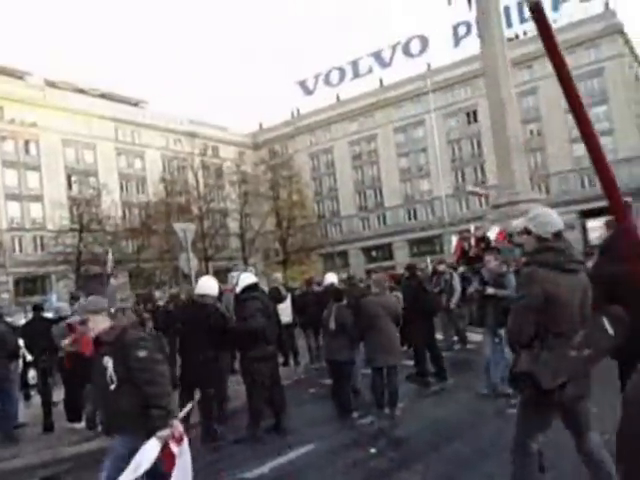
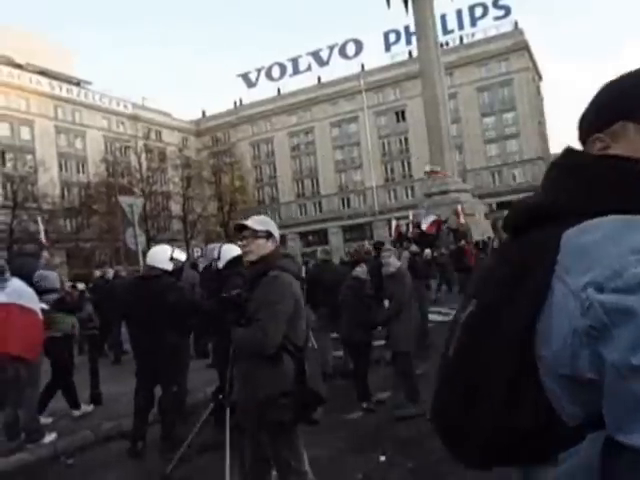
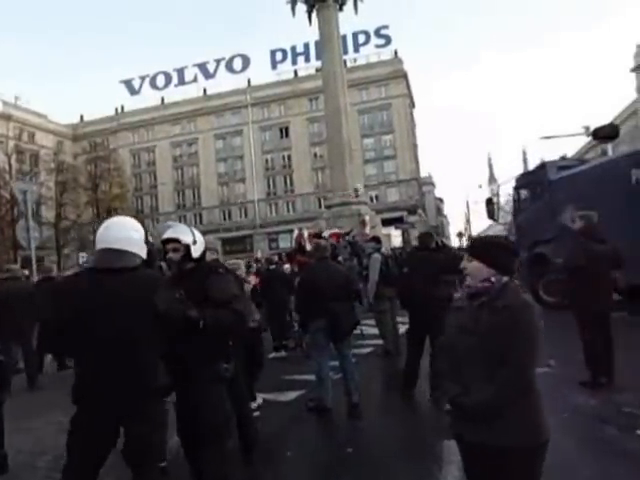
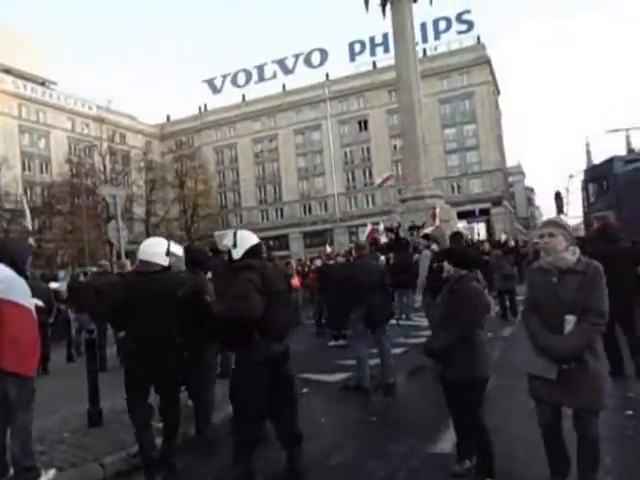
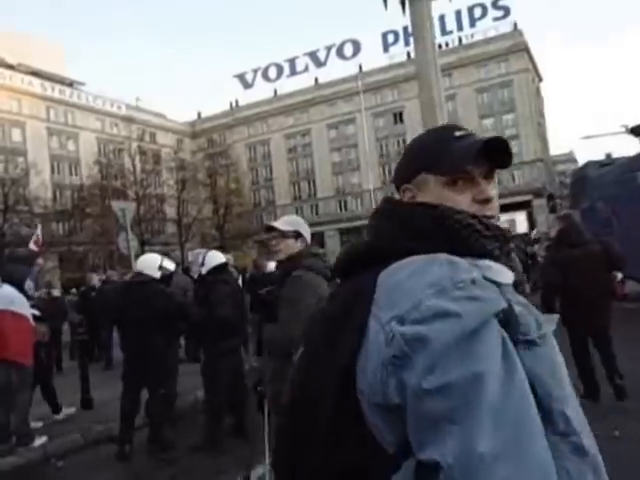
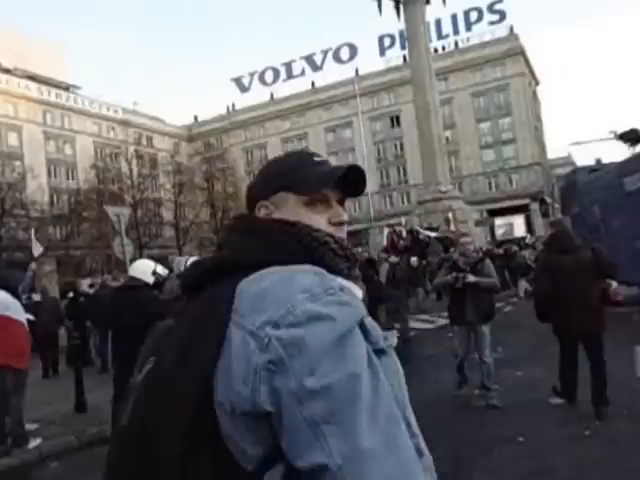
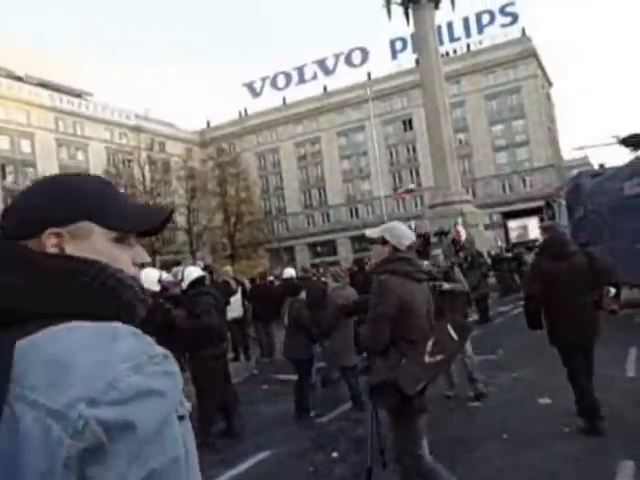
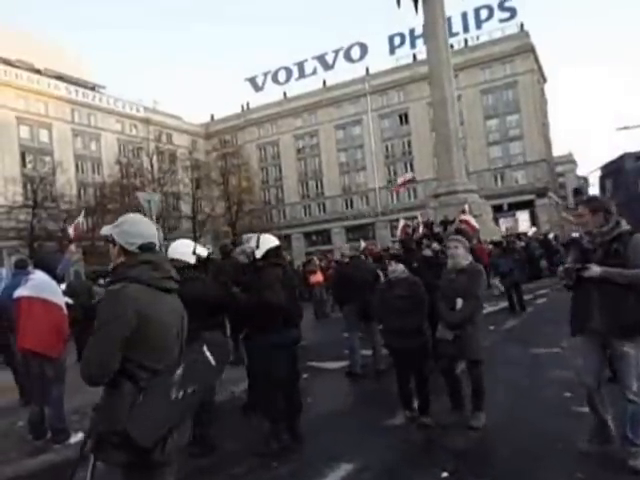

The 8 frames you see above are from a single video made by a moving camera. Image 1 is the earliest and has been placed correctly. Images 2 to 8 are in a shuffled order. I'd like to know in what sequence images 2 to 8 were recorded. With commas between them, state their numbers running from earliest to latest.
7, 6, 5, 2, 8, 4, 3
